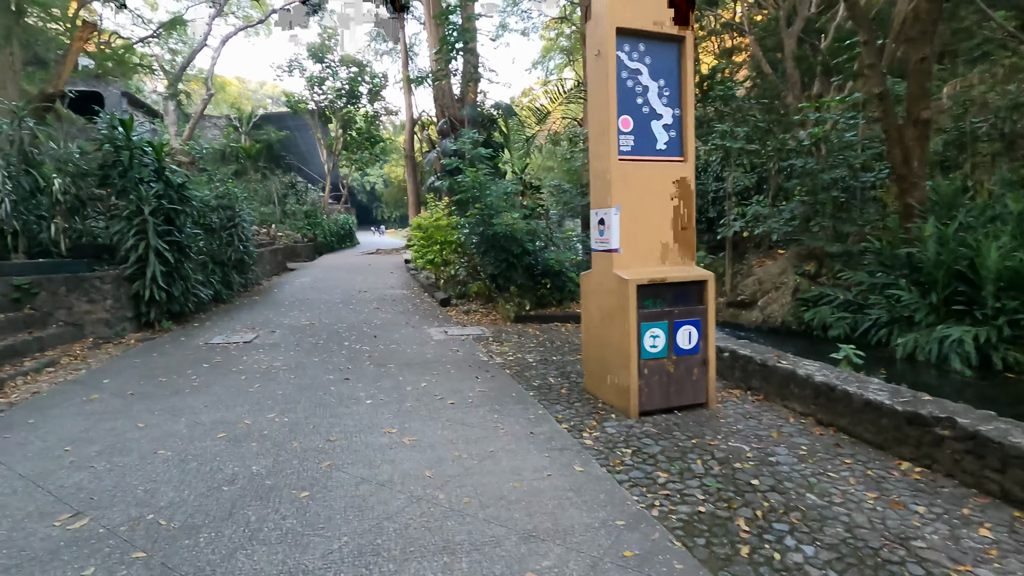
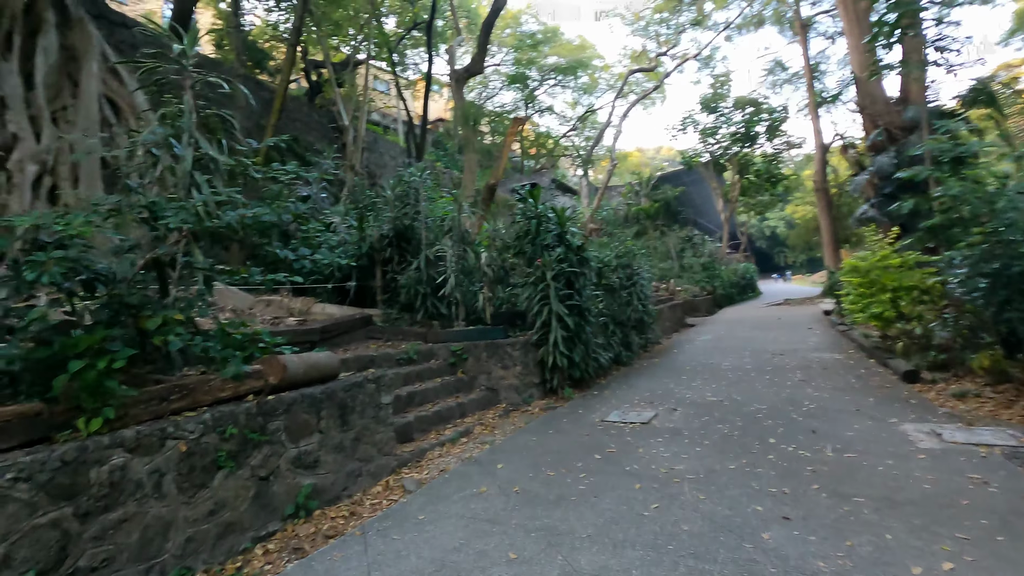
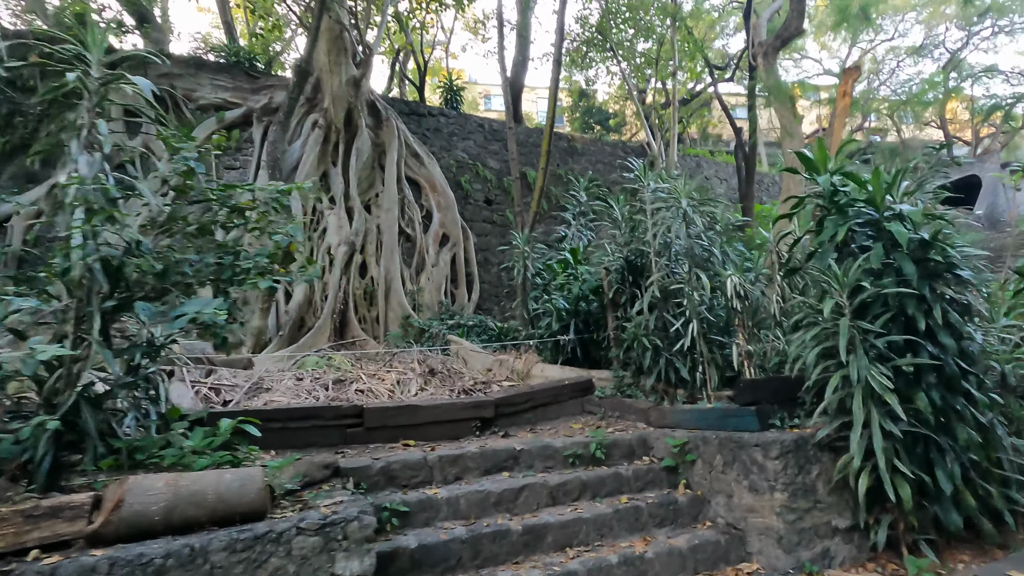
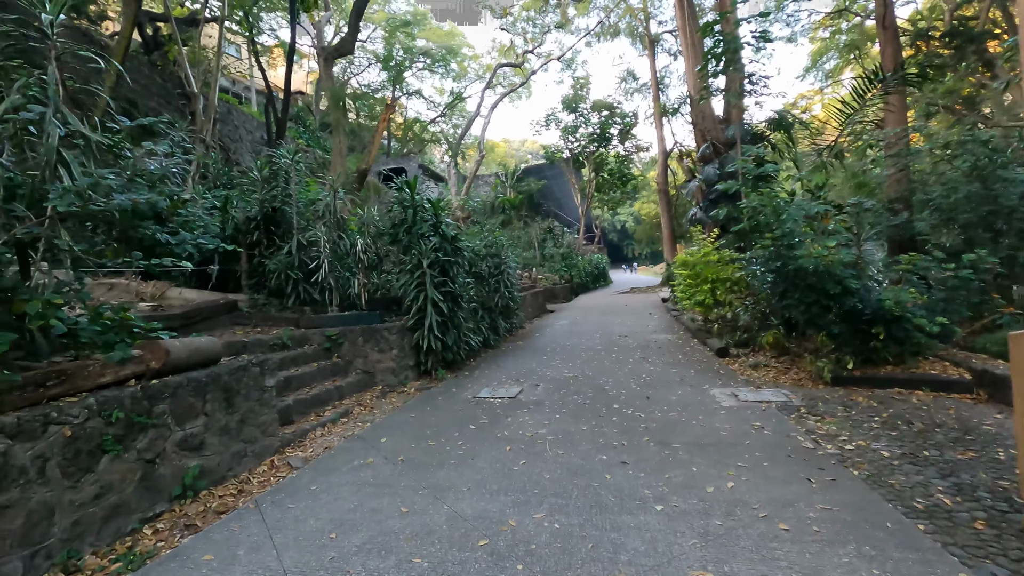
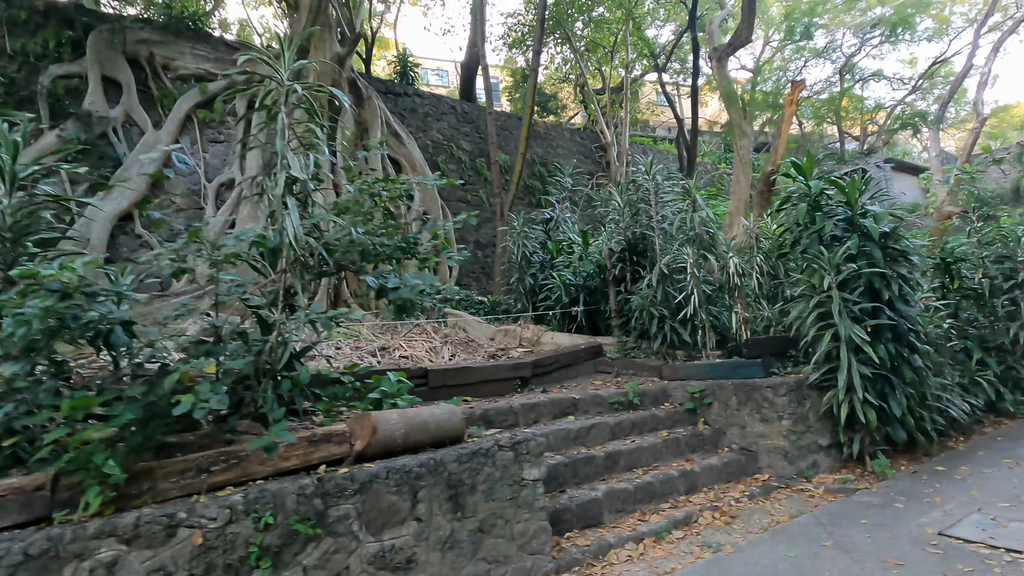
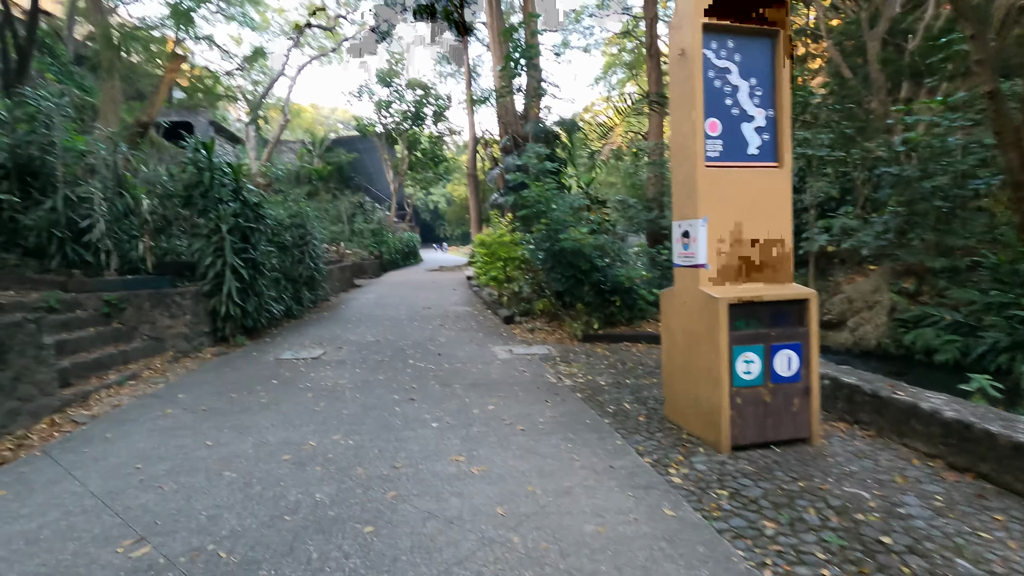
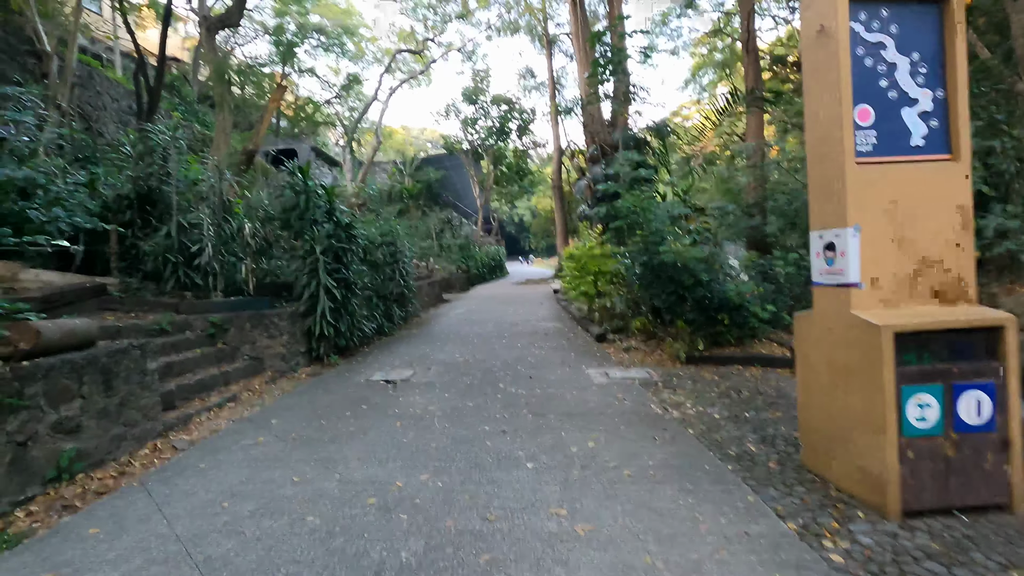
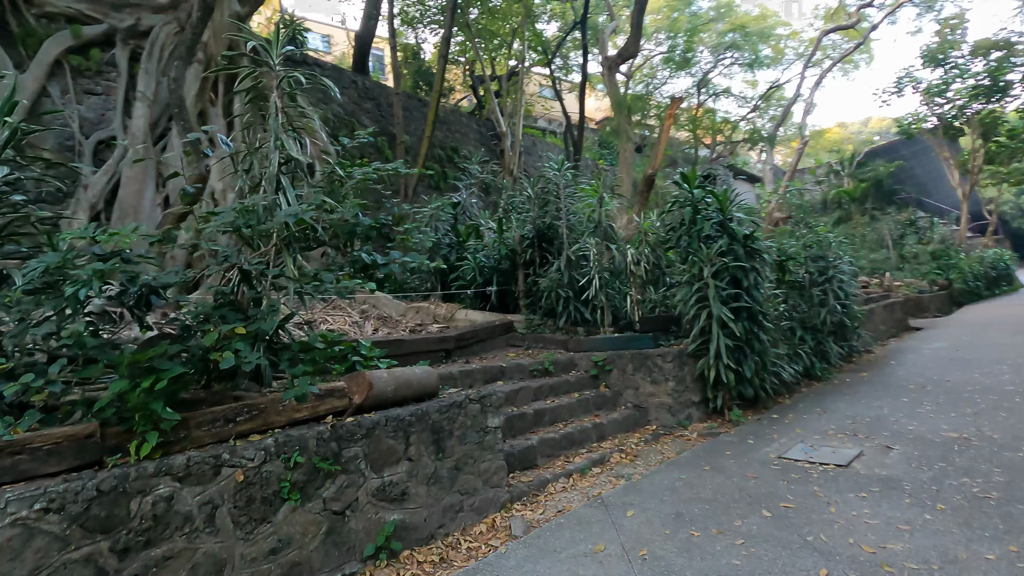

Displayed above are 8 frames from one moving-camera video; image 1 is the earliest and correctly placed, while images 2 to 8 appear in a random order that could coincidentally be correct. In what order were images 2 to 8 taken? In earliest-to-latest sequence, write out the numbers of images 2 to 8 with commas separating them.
6, 7, 4, 2, 8, 5, 3
